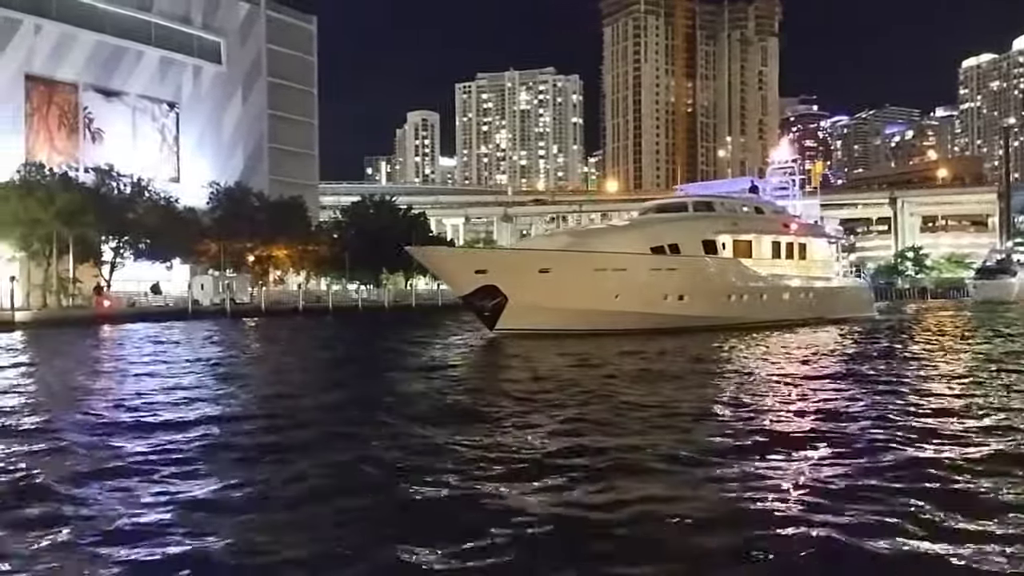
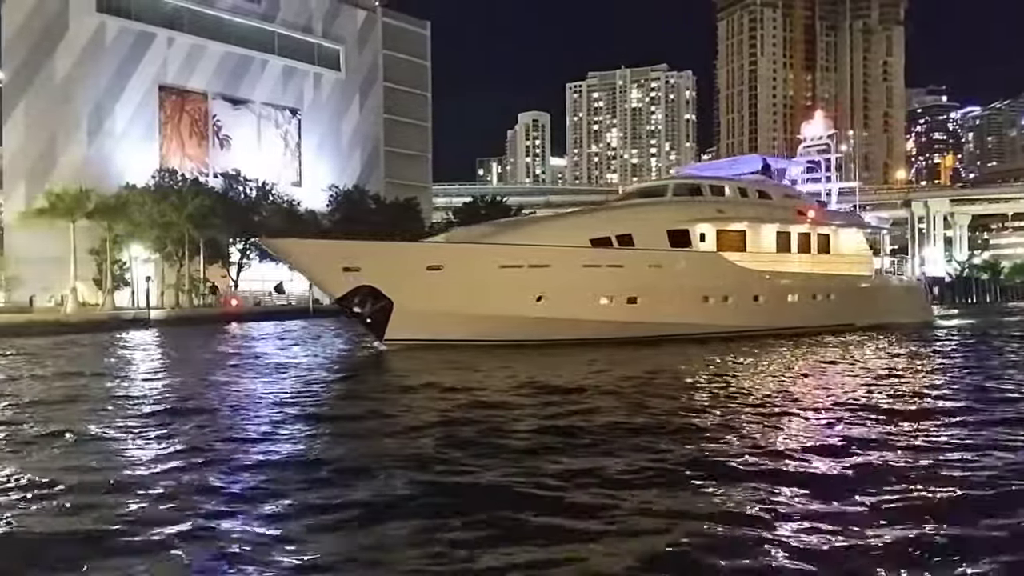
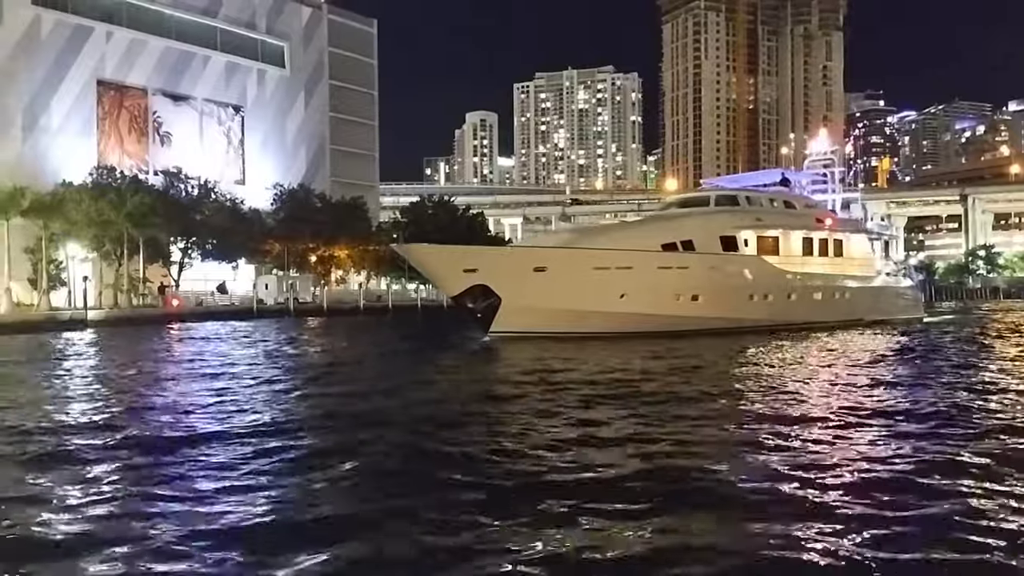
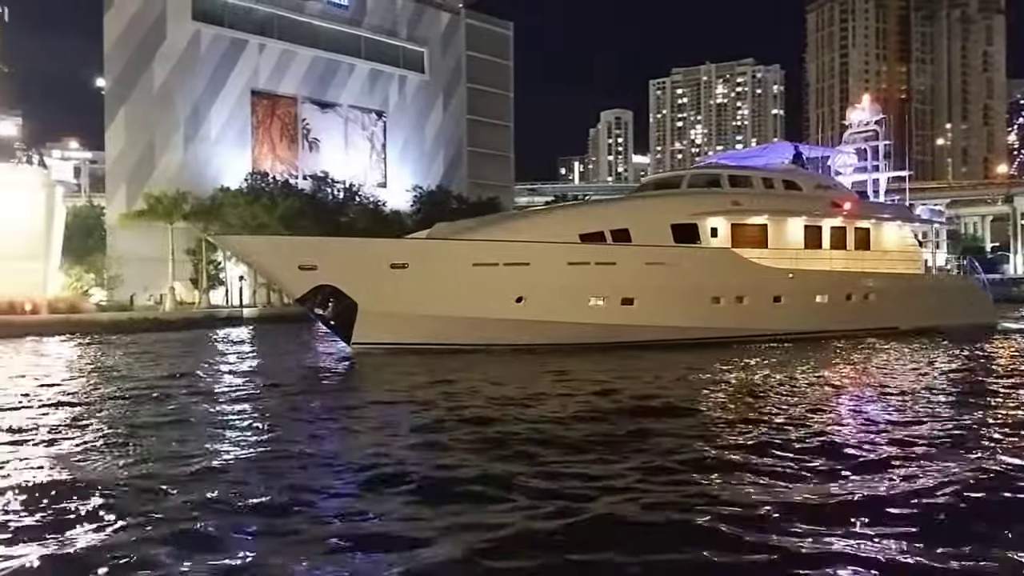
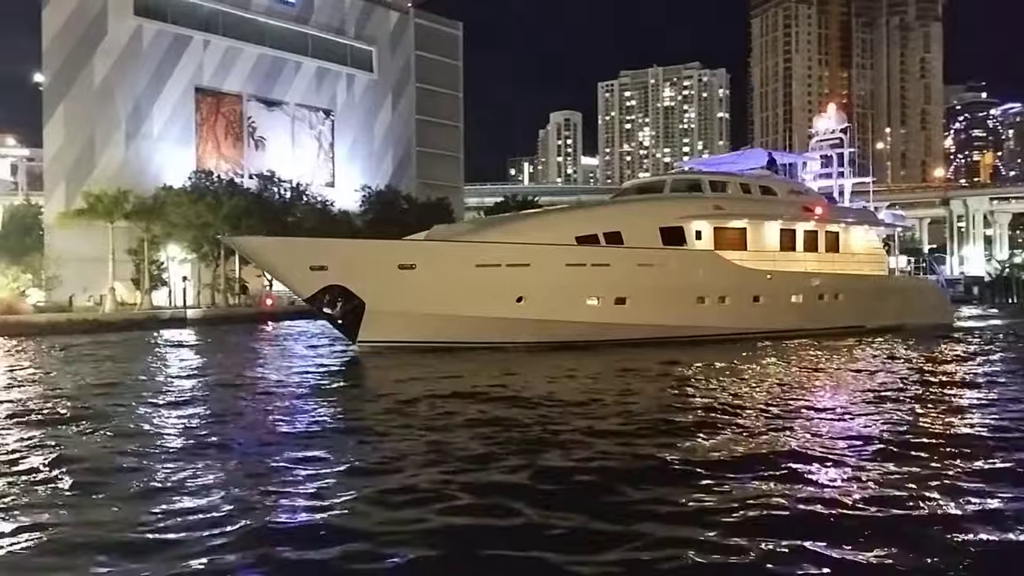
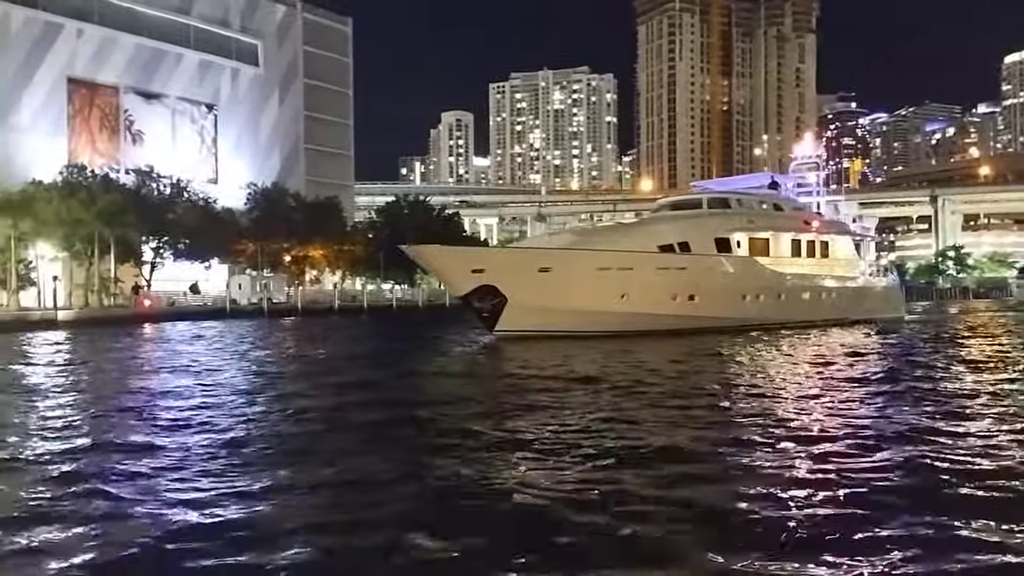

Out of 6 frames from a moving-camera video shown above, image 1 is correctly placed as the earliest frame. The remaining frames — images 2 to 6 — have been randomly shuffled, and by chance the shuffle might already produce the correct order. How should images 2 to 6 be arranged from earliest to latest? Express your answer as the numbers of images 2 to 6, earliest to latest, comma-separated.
6, 3, 2, 5, 4
